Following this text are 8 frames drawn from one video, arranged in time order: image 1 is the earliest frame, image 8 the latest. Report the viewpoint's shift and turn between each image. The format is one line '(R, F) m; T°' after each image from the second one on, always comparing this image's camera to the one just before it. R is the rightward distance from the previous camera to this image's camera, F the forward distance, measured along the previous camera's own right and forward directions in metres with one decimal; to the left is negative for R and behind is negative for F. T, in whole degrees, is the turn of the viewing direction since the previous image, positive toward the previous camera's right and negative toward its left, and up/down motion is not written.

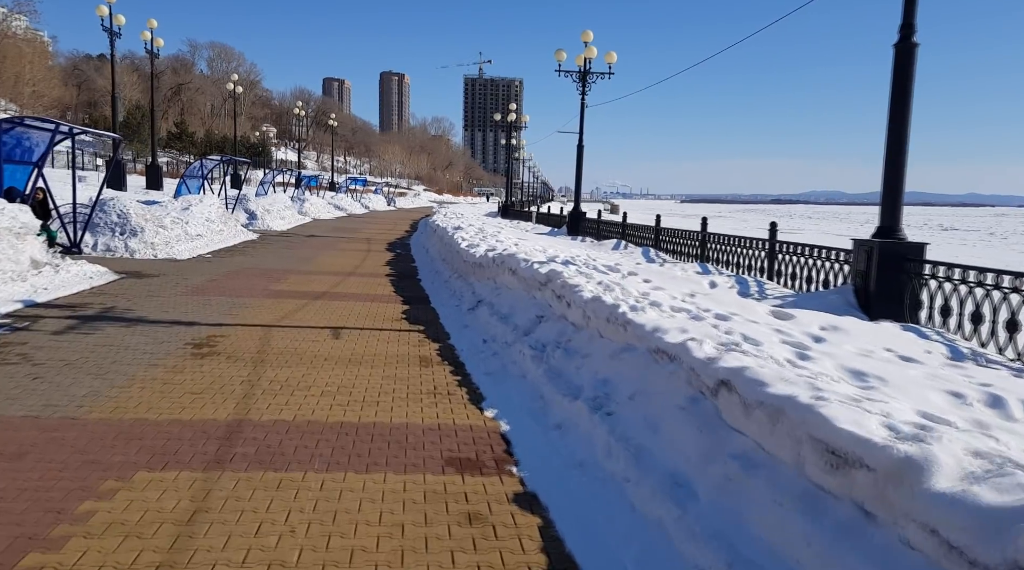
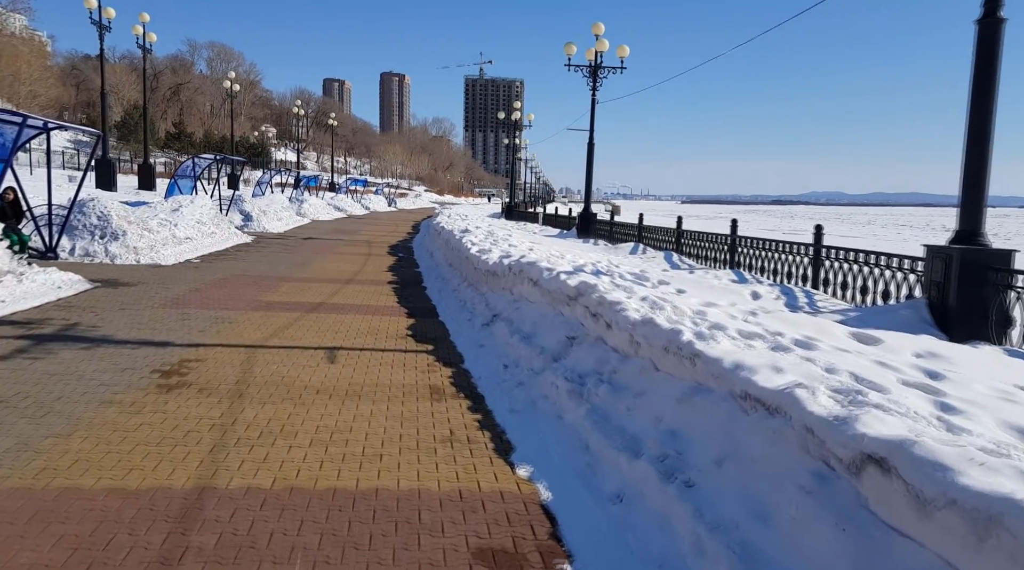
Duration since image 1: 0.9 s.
(-0.2, +1.2) m; 0°
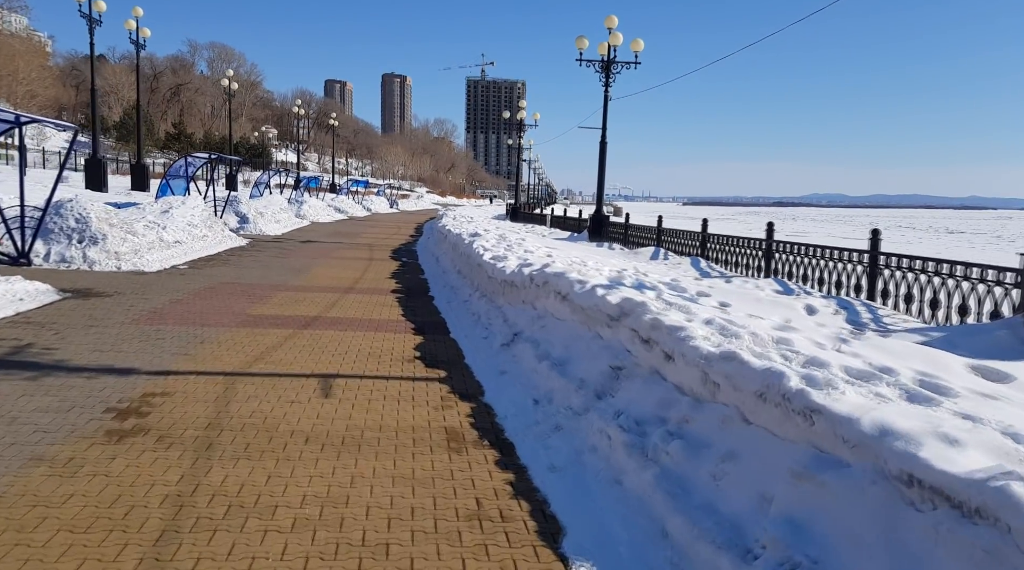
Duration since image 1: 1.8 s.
(-0.2, +1.2) m; 0°
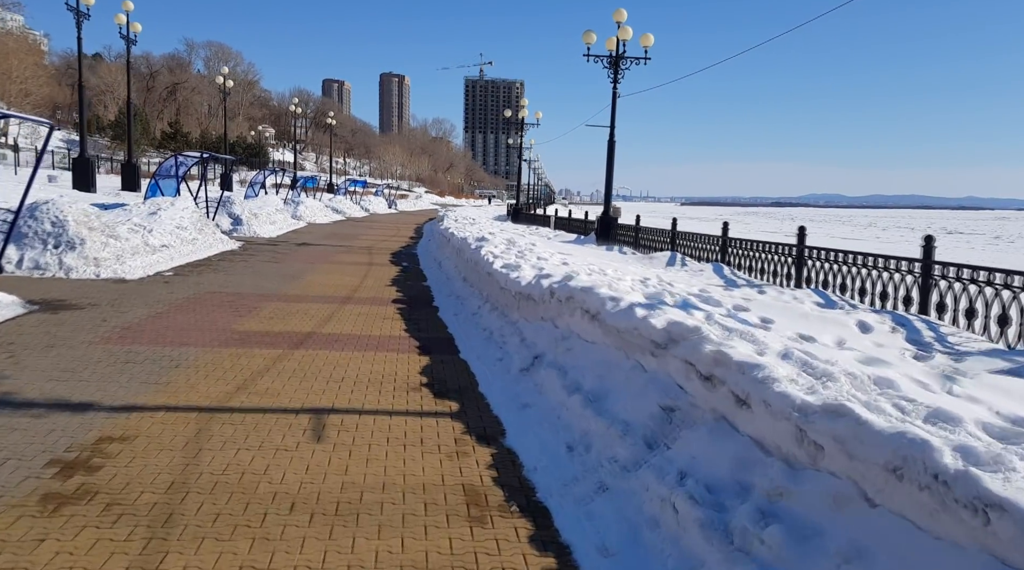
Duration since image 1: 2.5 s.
(-0.2, +1.0) m; 0°
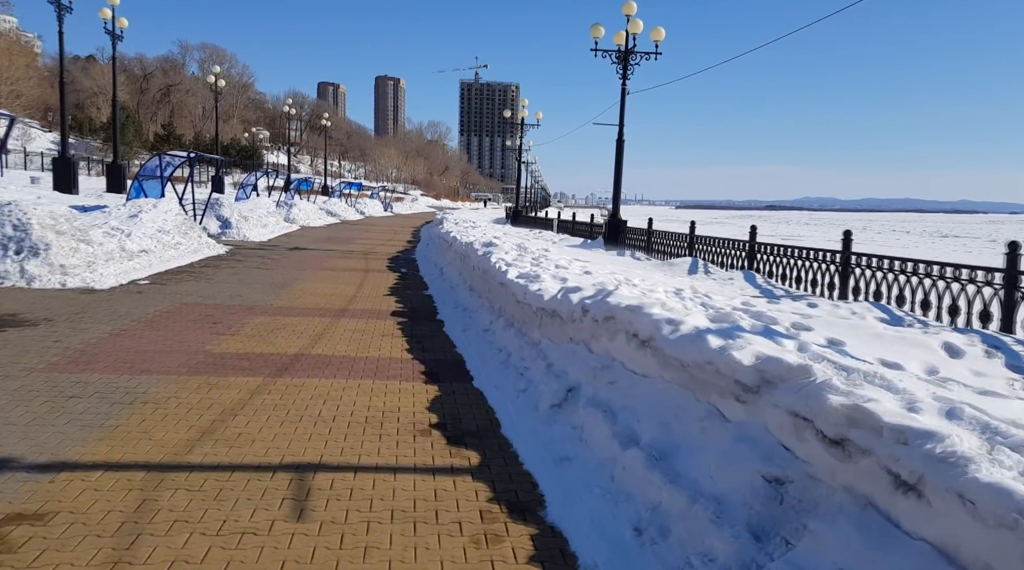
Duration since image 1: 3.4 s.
(-0.2, +1.2) m; 0°
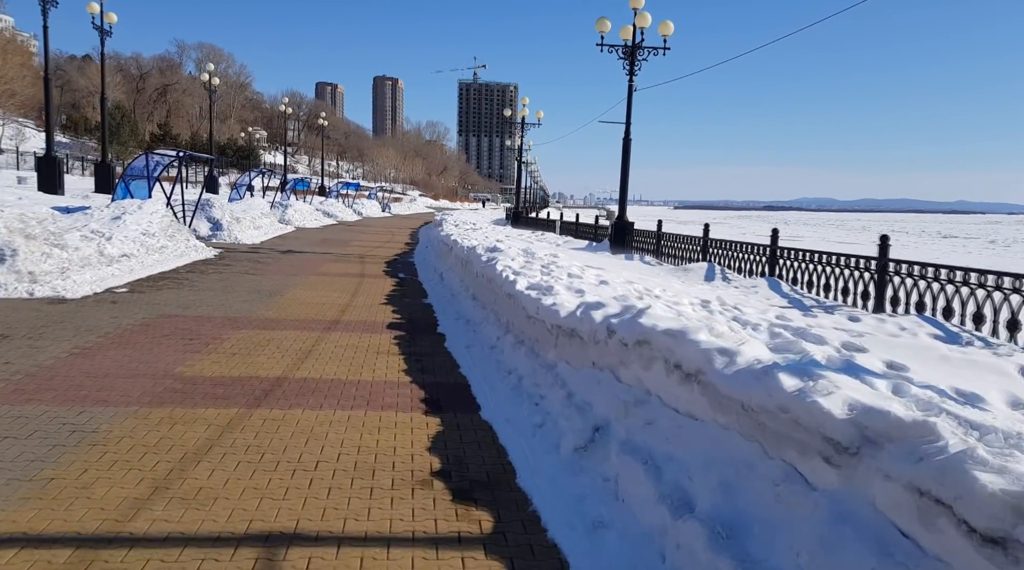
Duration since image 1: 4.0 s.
(-0.1, +0.9) m; 0°
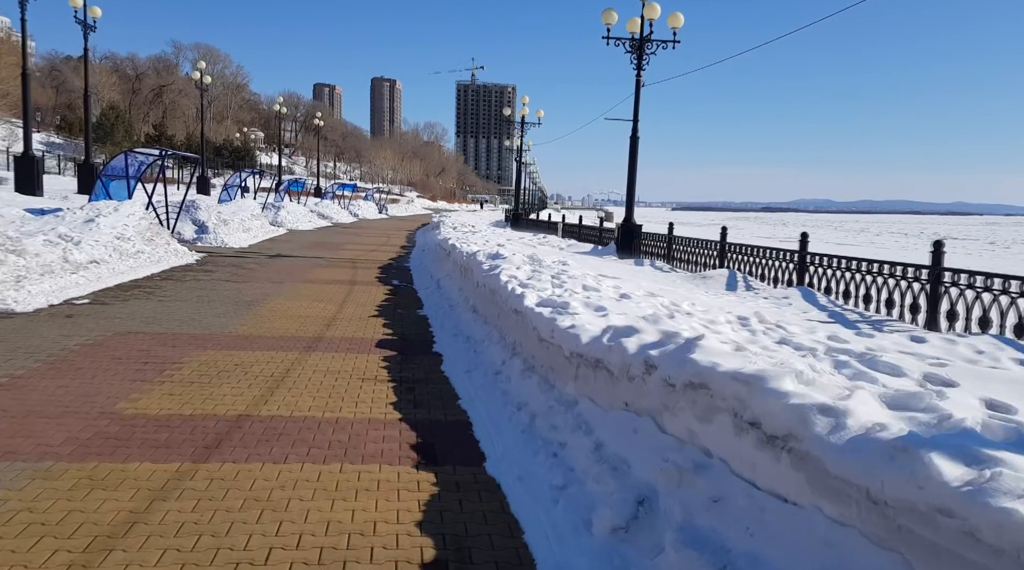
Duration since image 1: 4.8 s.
(-0.1, +1.1) m; 0°
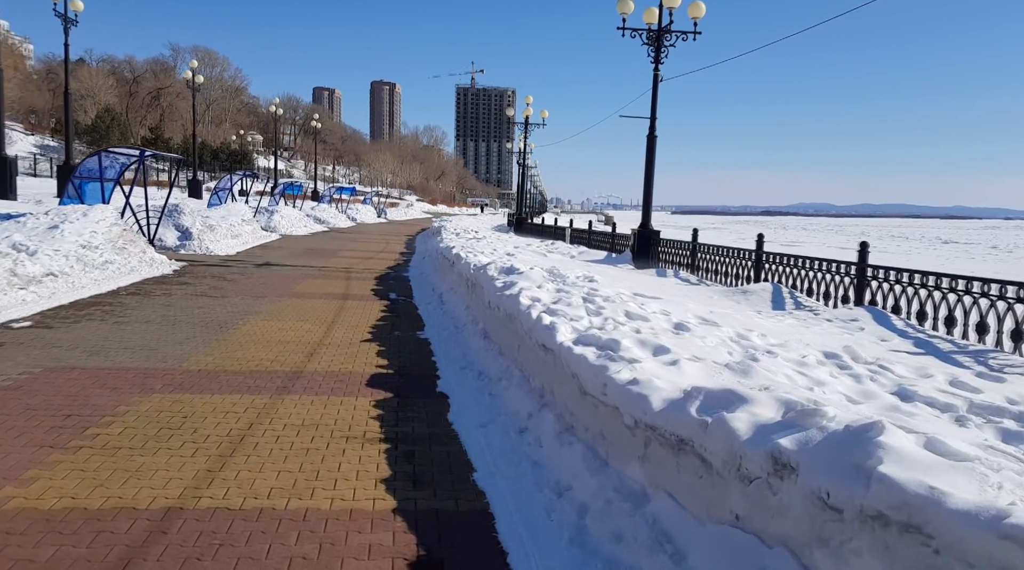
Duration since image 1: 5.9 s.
(-0.2, +1.6) m; 0°
